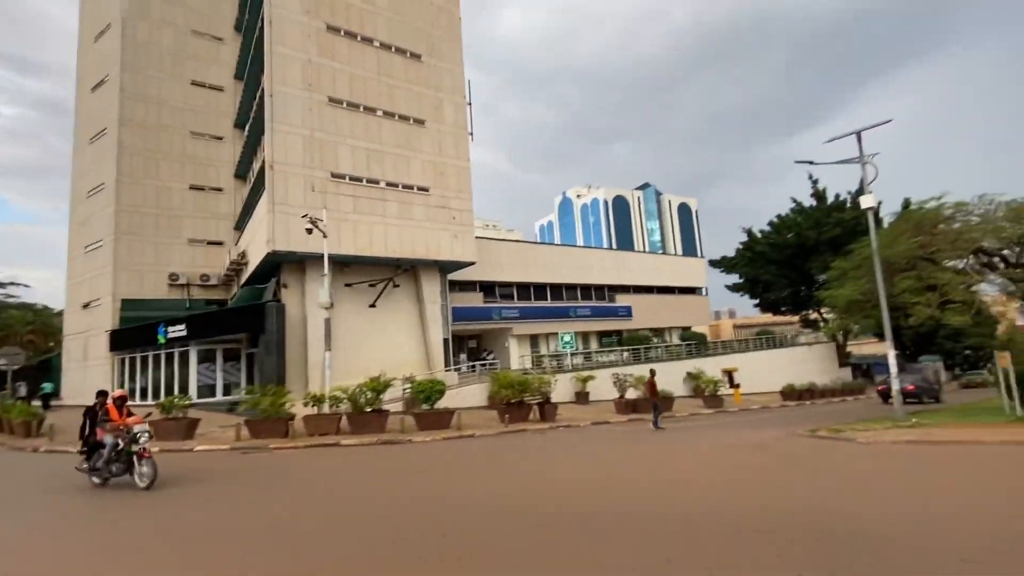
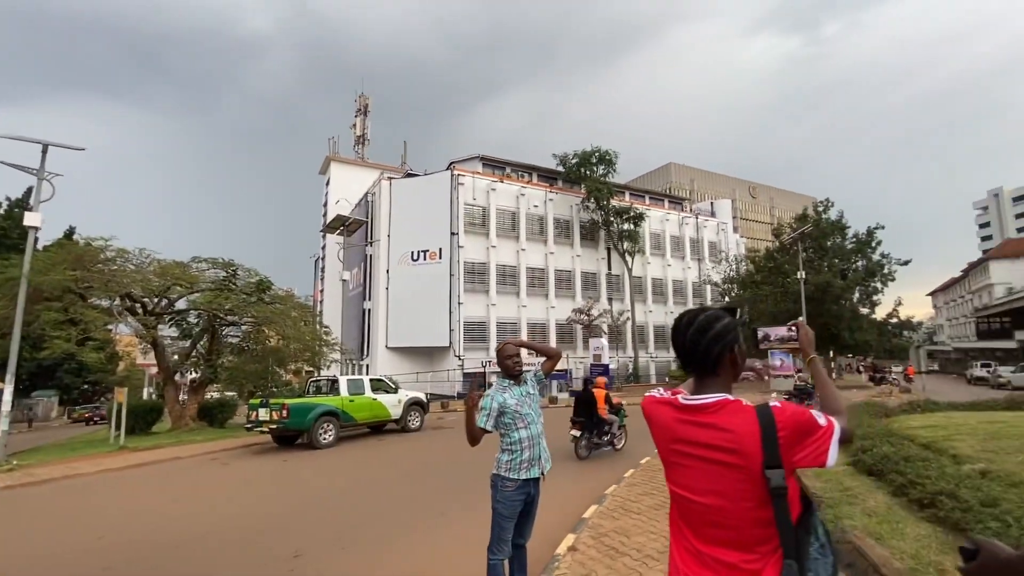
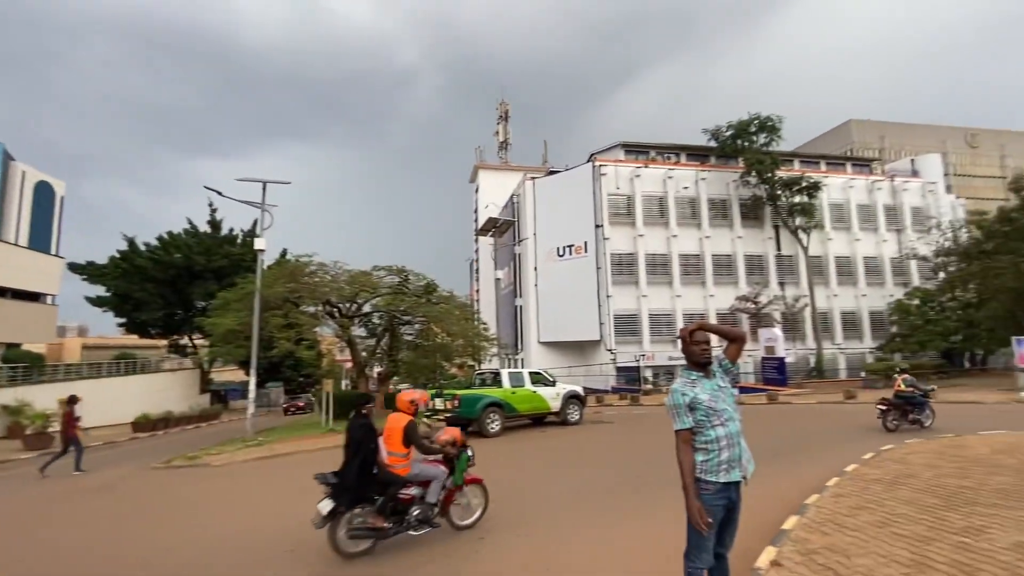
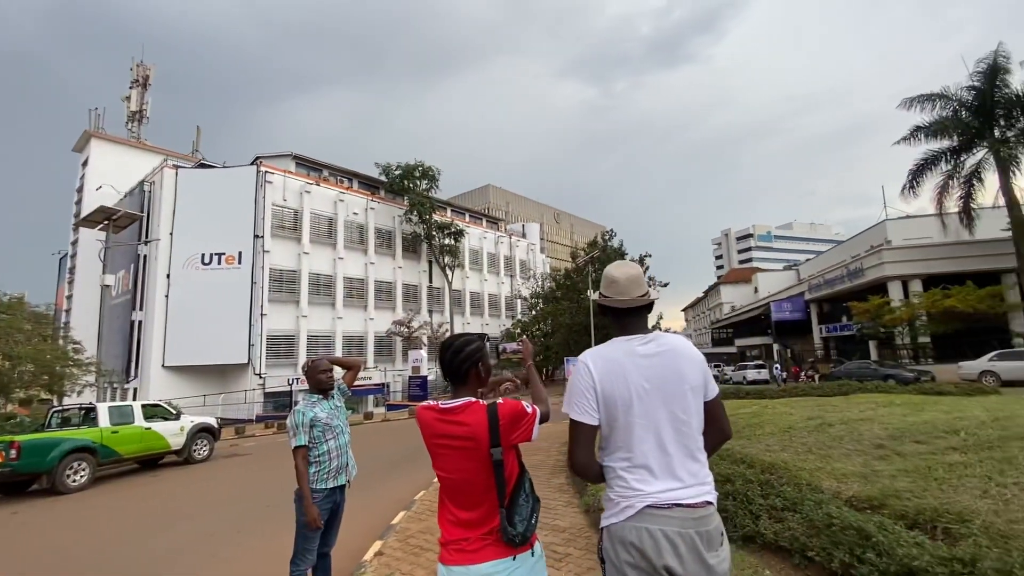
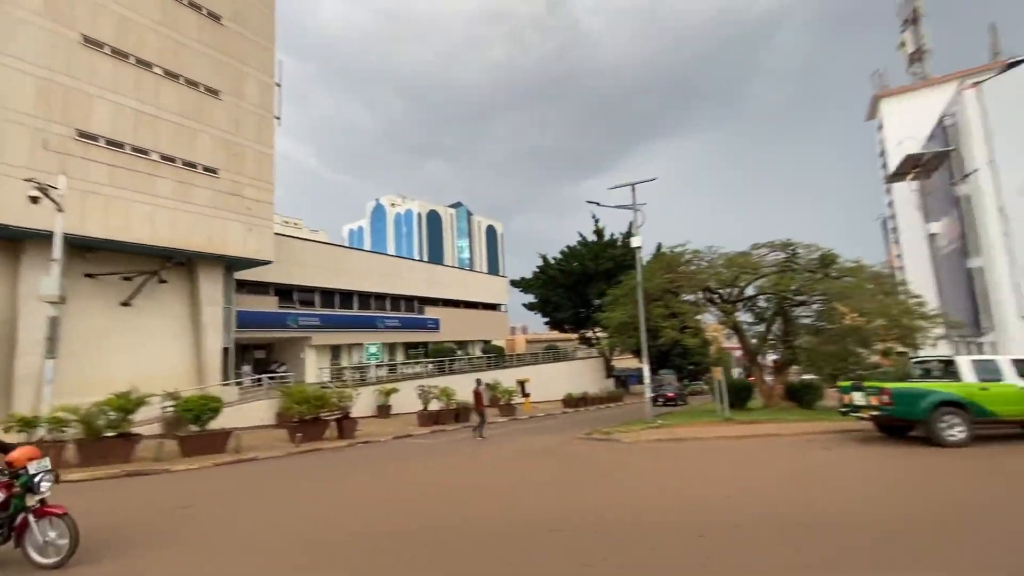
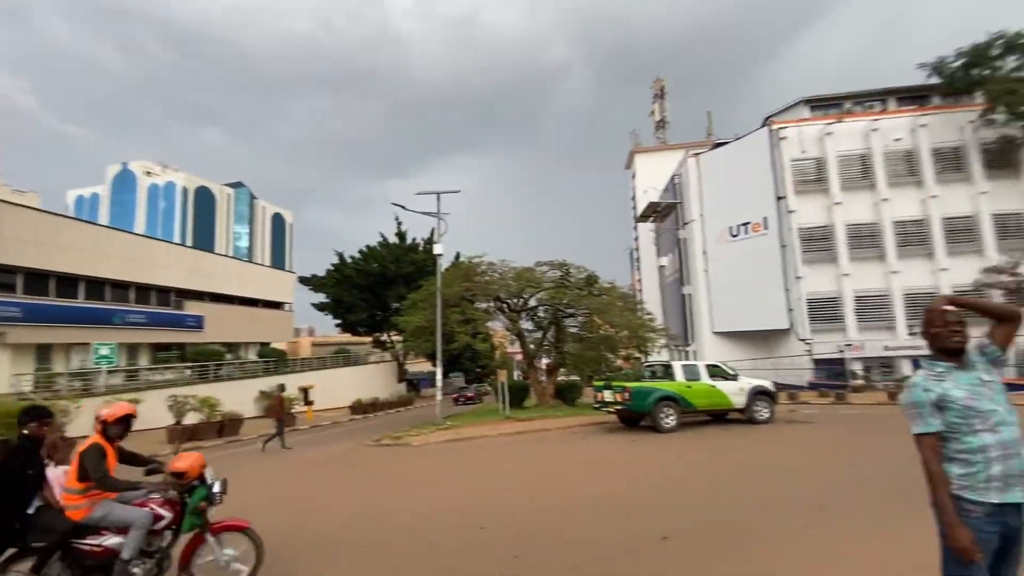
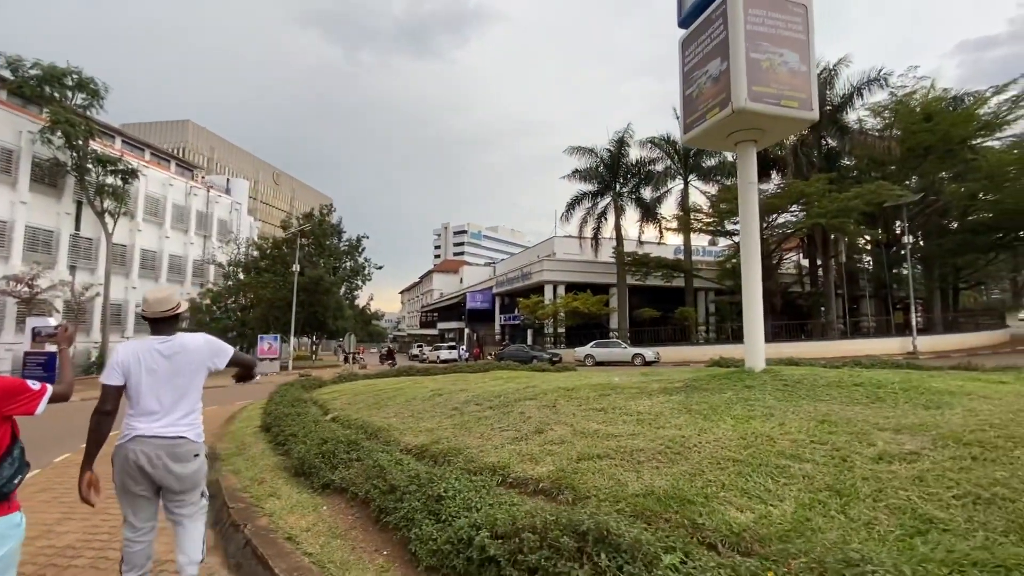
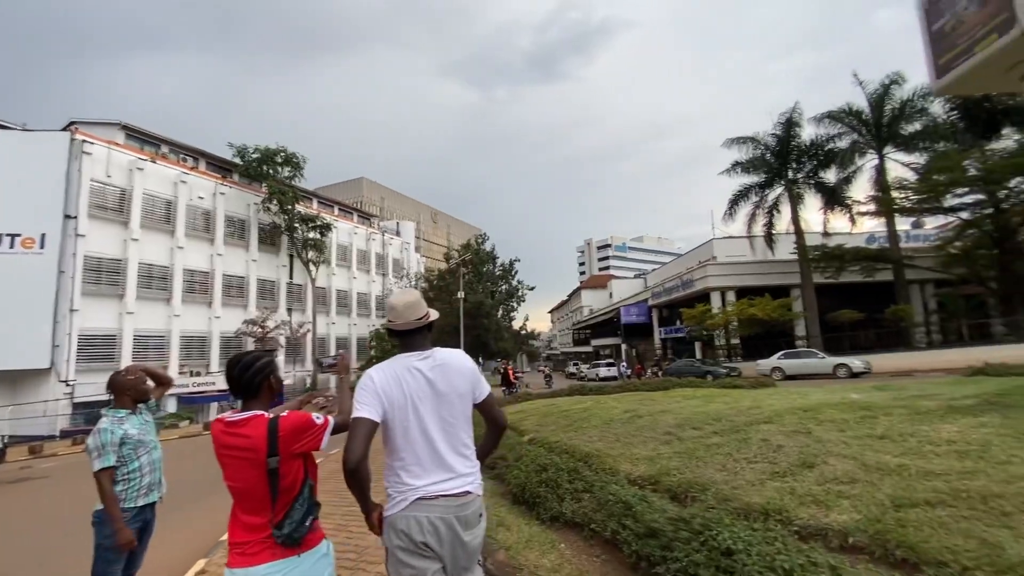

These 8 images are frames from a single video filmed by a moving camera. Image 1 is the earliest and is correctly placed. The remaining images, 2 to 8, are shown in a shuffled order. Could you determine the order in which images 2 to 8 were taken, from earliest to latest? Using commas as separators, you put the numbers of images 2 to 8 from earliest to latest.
5, 6, 3, 2, 4, 8, 7
